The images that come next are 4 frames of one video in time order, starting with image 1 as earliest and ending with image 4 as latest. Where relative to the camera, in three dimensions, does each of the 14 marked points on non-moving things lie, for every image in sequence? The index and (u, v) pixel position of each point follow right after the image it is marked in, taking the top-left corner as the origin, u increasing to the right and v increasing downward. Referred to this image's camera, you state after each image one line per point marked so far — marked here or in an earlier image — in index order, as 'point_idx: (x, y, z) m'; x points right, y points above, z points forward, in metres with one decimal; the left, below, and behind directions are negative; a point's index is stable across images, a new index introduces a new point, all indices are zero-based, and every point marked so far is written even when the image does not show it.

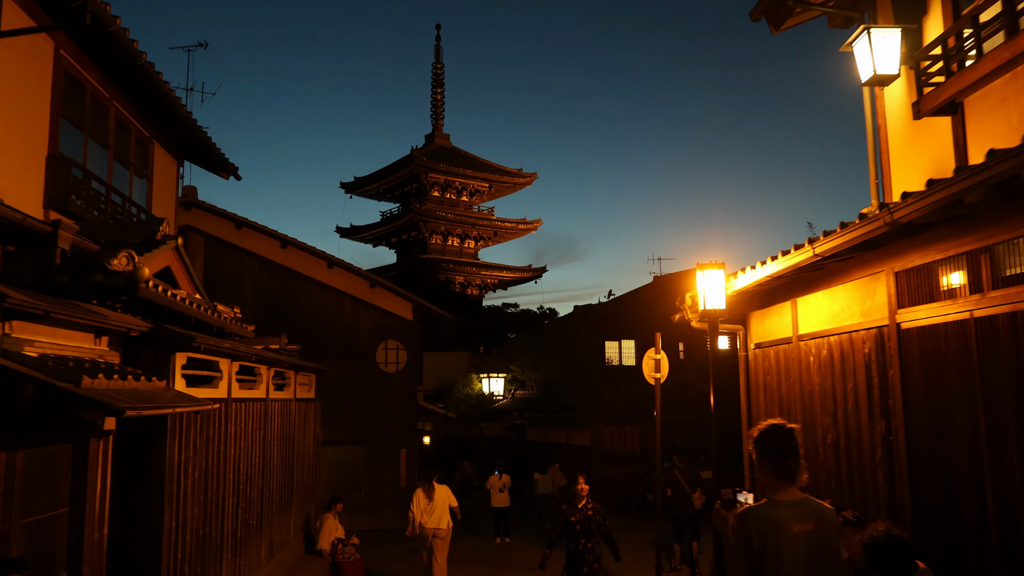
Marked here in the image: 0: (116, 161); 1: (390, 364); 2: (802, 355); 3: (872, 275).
0: (-6.1, +2.0, +10.3) m
1: (-3.4, -2.1, +18.7) m
2: (+3.5, -0.8, +8.1) m
3: (+3.6, +0.1, +6.7) m
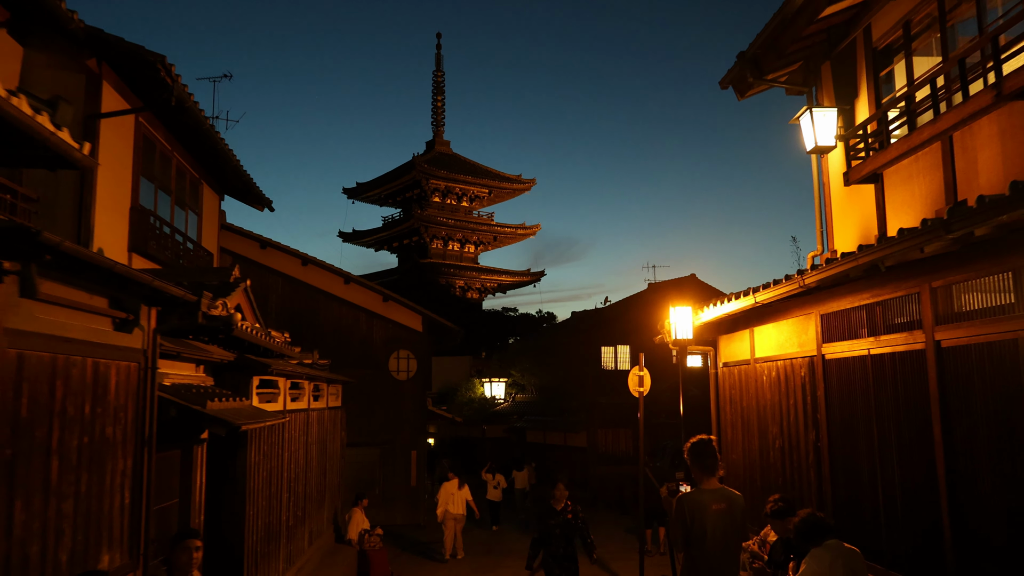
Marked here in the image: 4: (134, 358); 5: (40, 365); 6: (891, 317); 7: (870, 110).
0: (-6.0, +1.5, +12.0) m
1: (-3.4, -2.5, +20.4) m
2: (+3.6, -1.3, +9.8) m
3: (+3.7, -0.3, +8.4) m
4: (-3.3, -0.6, +5.7) m
5: (-3.1, -0.5, +4.4) m
6: (+3.8, -0.3, +6.8) m
7: (+4.9, +2.4, +9.1) m
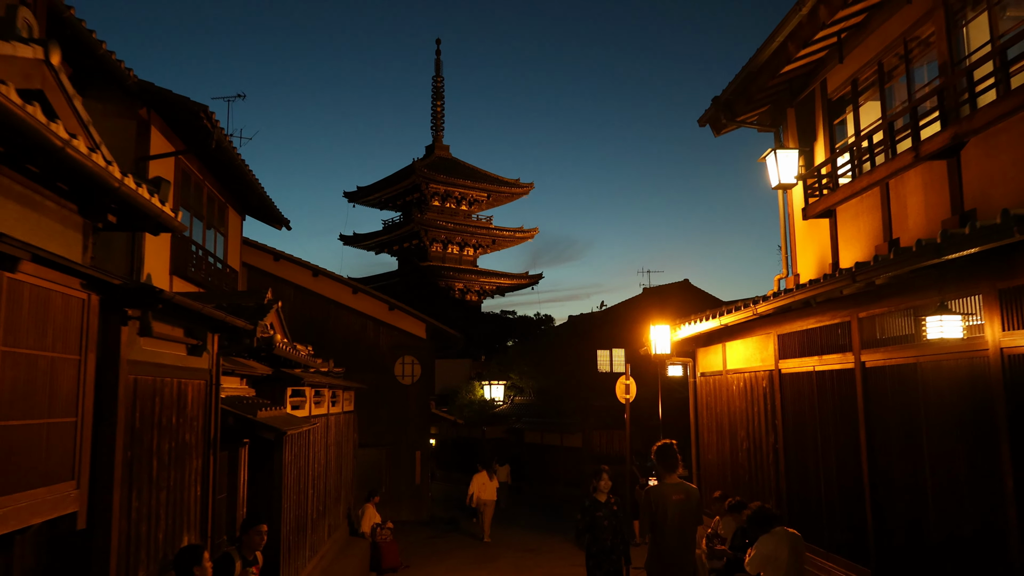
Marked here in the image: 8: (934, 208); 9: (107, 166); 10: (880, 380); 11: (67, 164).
0: (-6.0, +1.2, +13.3) m
1: (-3.4, -2.9, +21.7) m
2: (+3.6, -1.6, +11.1) m
3: (+3.7, -0.7, +9.7) m
4: (-3.3, -0.9, +7.0) m
5: (-3.1, -0.8, +5.7) m
6: (+3.8, -0.6, +8.1) m
7: (+4.9, +2.1, +10.4) m
8: (+5.0, +1.0, +8.0) m
9: (-2.9, +0.9, +4.9) m
10: (+3.9, -1.0, +7.0) m
11: (-3.0, +0.8, +4.5) m
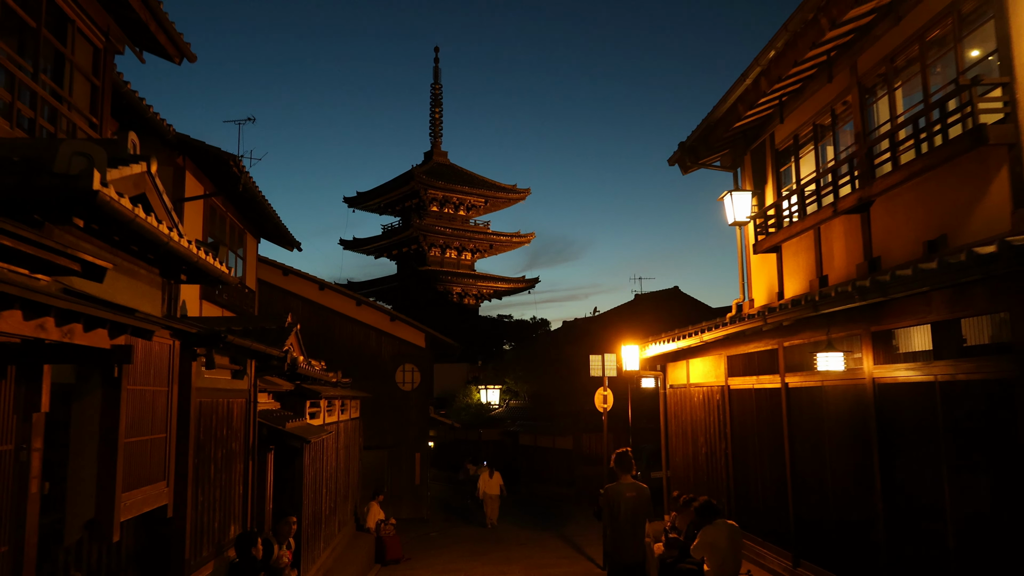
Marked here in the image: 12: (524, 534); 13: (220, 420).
0: (-6.2, +0.7, +14.8) m
1: (-3.6, -3.3, +23.2) m
2: (+3.4, -2.1, +12.7) m
3: (+3.5, -1.1, +11.3) m
4: (-3.4, -1.4, +8.6) m
5: (-3.3, -1.3, +7.2) m
6: (+3.6, -1.1, +9.6) m
7: (+4.7, +1.6, +12.0) m
8: (+4.8, +0.5, +9.5) m
9: (-3.1, +0.4, +6.4) m
10: (+3.7, -1.4, +8.6) m
11: (-3.1, +0.4, +6.0) m
12: (+0.3, -7.1, +19.2) m
13: (-3.4, -1.5, +7.7) m
